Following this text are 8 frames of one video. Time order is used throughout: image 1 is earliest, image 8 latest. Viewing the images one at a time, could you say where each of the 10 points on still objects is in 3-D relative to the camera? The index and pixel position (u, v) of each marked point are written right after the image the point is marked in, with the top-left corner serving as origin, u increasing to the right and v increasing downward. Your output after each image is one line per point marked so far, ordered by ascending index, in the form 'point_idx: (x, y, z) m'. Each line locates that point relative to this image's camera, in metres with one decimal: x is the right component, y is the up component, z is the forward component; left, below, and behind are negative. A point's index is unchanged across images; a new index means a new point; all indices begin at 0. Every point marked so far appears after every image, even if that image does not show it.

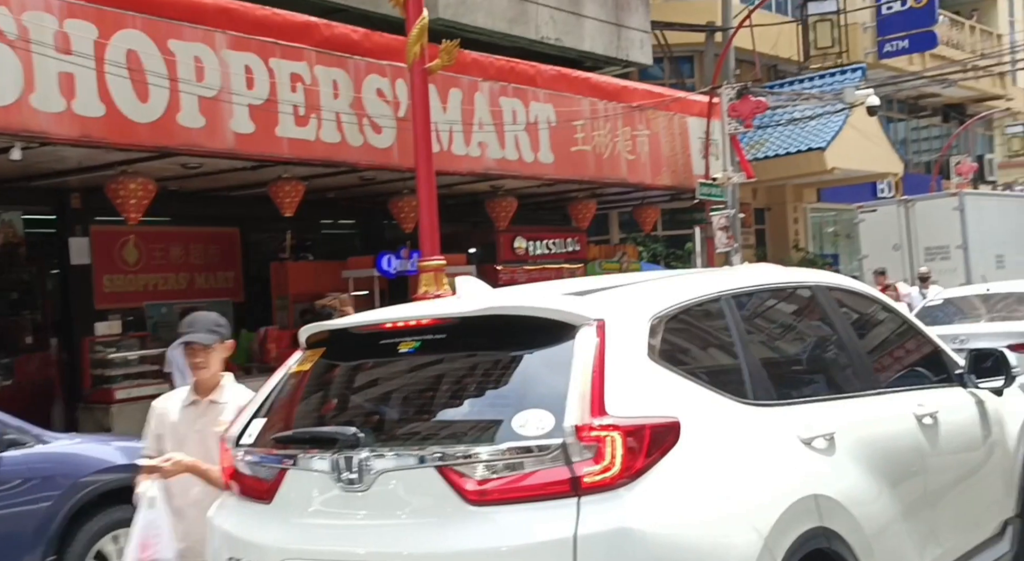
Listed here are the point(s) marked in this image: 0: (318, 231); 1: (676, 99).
0: (-2.2, +0.6, +13.7) m
1: (+1.8, +2.0, +13.0) m
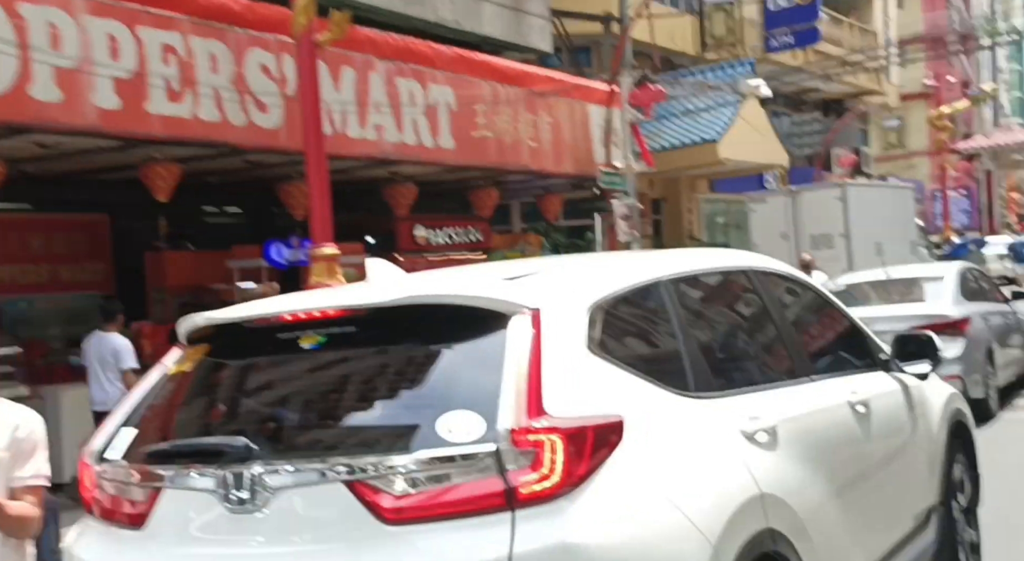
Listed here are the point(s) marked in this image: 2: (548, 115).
0: (-3.4, +0.7, +12.9) m
1: (+0.7, +2.1, +12.6) m
2: (+0.3, +1.7, +12.0) m
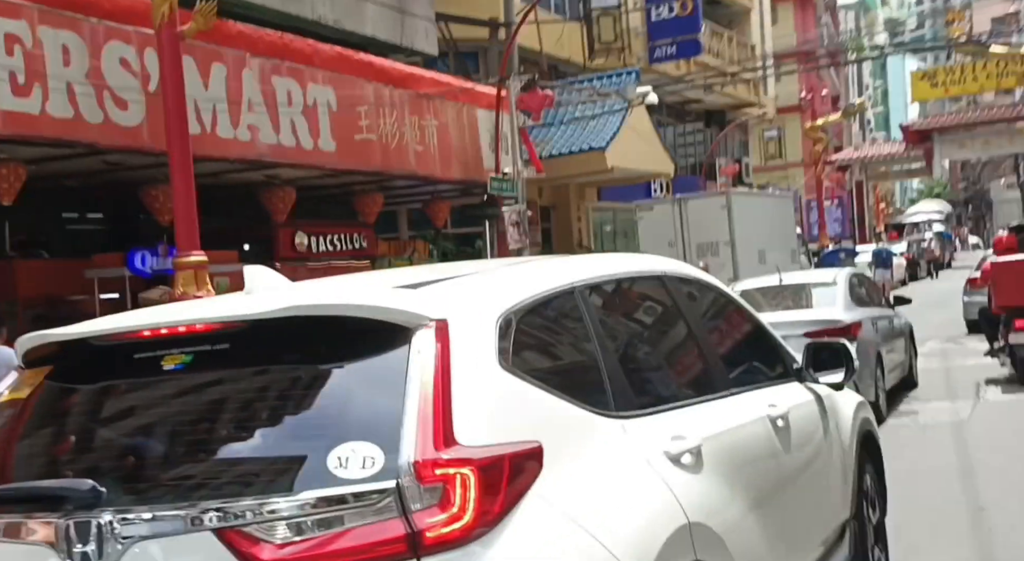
0: (-4.5, +0.5, +12.1) m
1: (-0.5, +1.9, +12.2) m
2: (-0.8, +1.6, +11.6) m
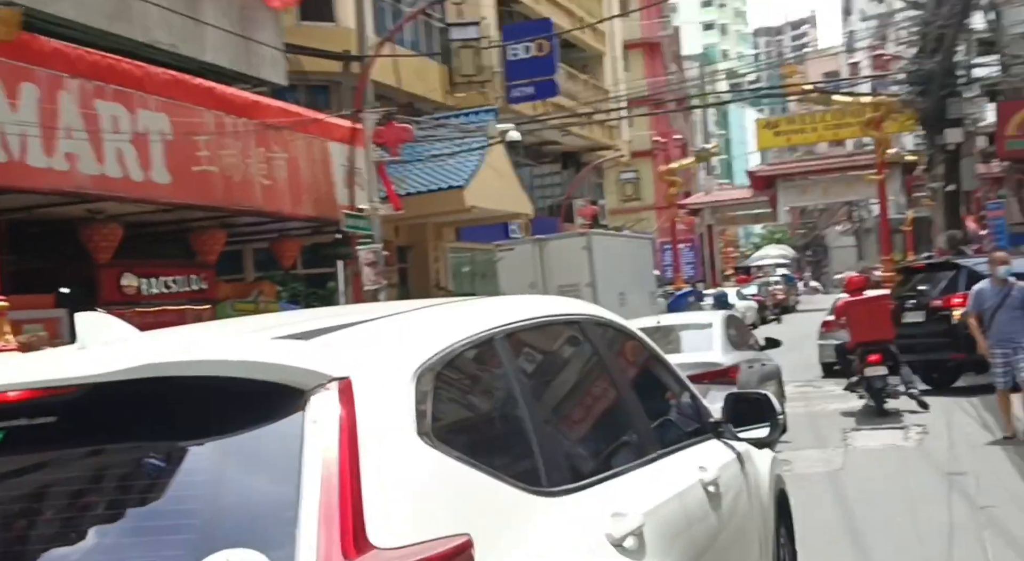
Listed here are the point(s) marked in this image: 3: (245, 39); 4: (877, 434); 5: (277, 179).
0: (-5.9, 0.0, +10.8) m
1: (-1.9, +1.5, +11.5) m
2: (-2.1, +1.2, +10.8) m
3: (-2.8, +2.5, +12.6) m
4: (+3.3, -1.4, +11.3) m
5: (-2.1, +0.9, +10.7) m
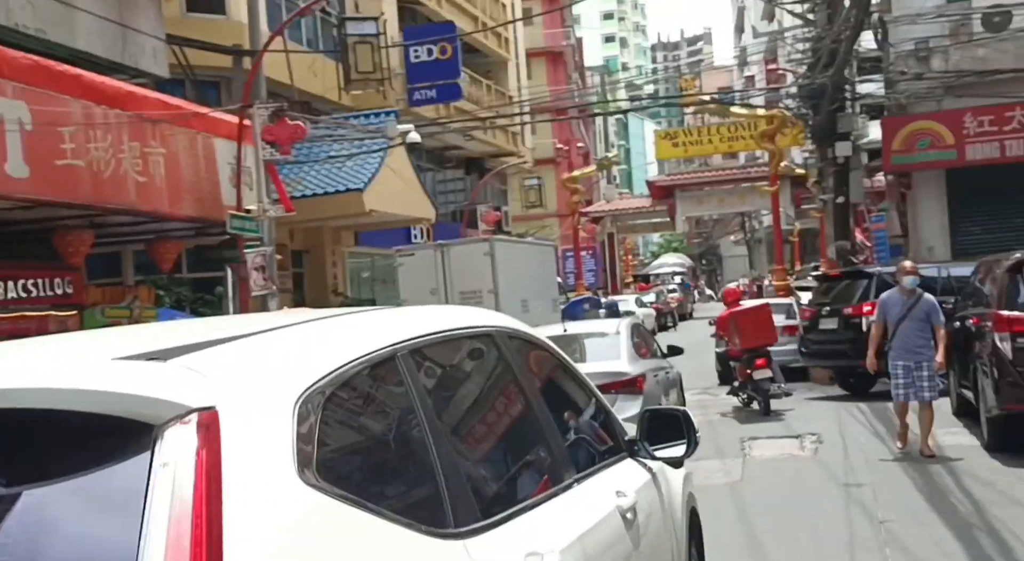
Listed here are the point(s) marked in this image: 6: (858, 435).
0: (-6.7, 0.0, +9.9) m
1: (-2.8, +1.5, +10.8) m
2: (-2.9, +1.1, +10.2) m
3: (-3.8, +2.4, +11.9) m
4: (+2.4, -1.5, +11.0) m
5: (-2.9, +0.9, +10.1) m
6: (+3.1, -1.4, +10.9) m
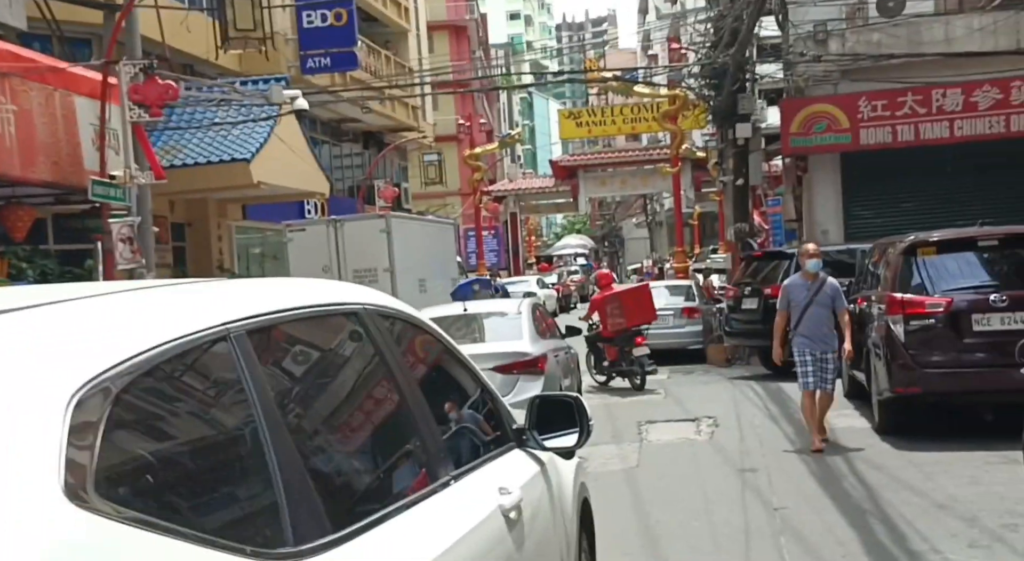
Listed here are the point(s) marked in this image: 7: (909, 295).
0: (-7.6, +0.3, +8.9) m
1: (-3.7, +1.7, +10.1) m
2: (-3.8, +1.3, +9.5) m
3: (-4.8, +2.7, +11.1) m
4: (+1.4, -1.3, +10.8) m
5: (-3.8, +1.1, +9.3) m
6: (+2.1, -1.2, +10.7) m
7: (+2.9, -0.1, +8.8) m
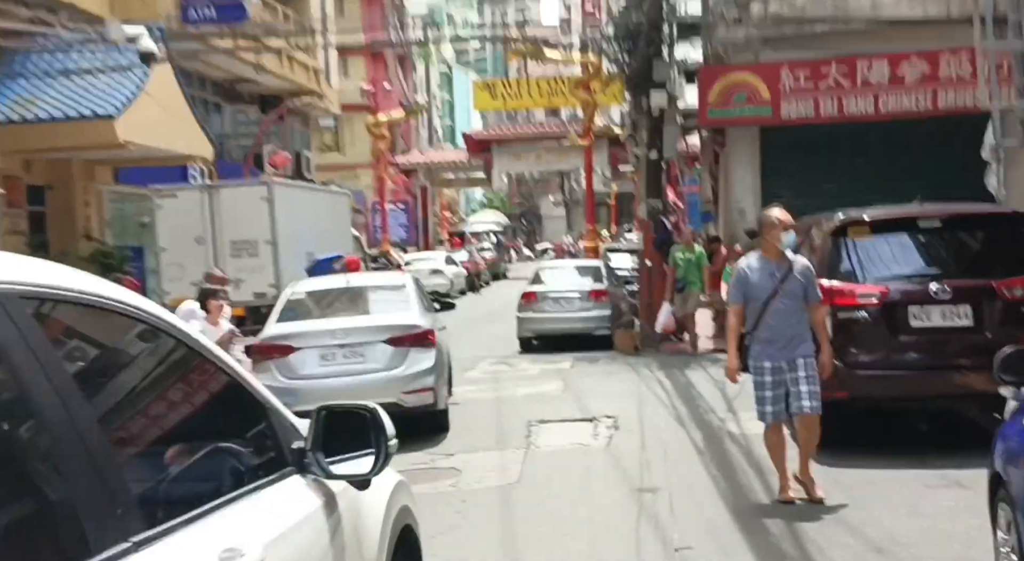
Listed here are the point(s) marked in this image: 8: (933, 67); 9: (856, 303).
0: (-8.4, +0.6, +6.9) m
1: (-4.6, +1.9, +8.4) m
2: (-4.7, +1.6, +7.7) m
3: (-5.7, +3.0, +9.3) m
4: (+0.4, -1.1, +9.5) m
5: (-4.7, +1.3, +7.6) m
6: (+1.1, -1.1, +9.5) m
7: (+2.0, 0.0, +7.6) m
8: (+5.4, +2.7, +15.4) m
9: (+2.1, -0.1, +7.4) m
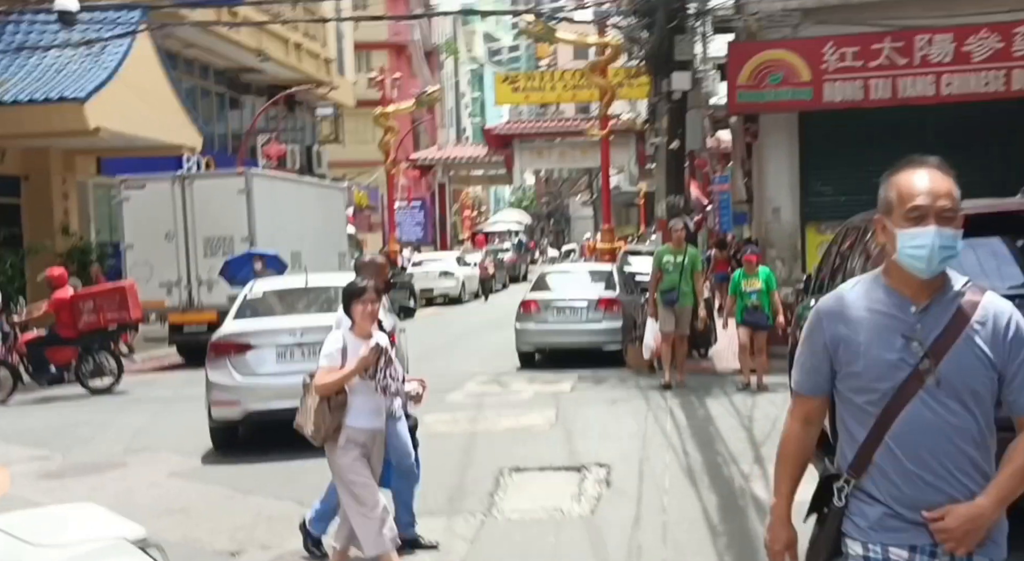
0: (-8.6, +0.6, +5.1) m
1: (-4.8, +1.9, +6.5) m
2: (-4.9, +1.6, +5.8) m
3: (-5.9, +3.0, +7.4) m
4: (+0.2, -1.2, +7.4) m
5: (-4.9, +1.3, +5.7) m
6: (+0.9, -1.2, +7.4) m
7: (+1.8, -0.1, +5.4) m
8: (+5.4, +2.6, +13.2) m
9: (+1.8, -0.2, +5.3) m
